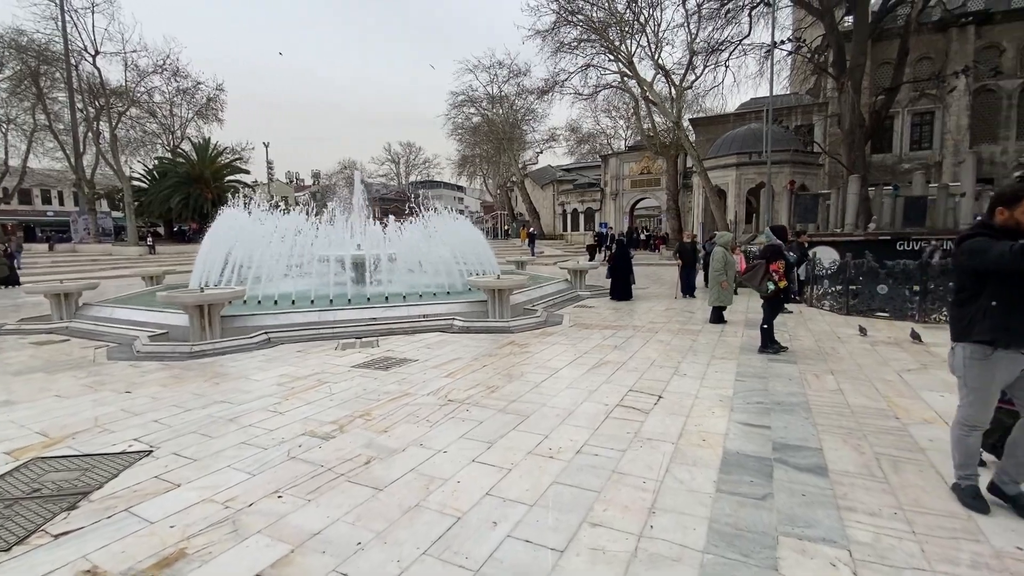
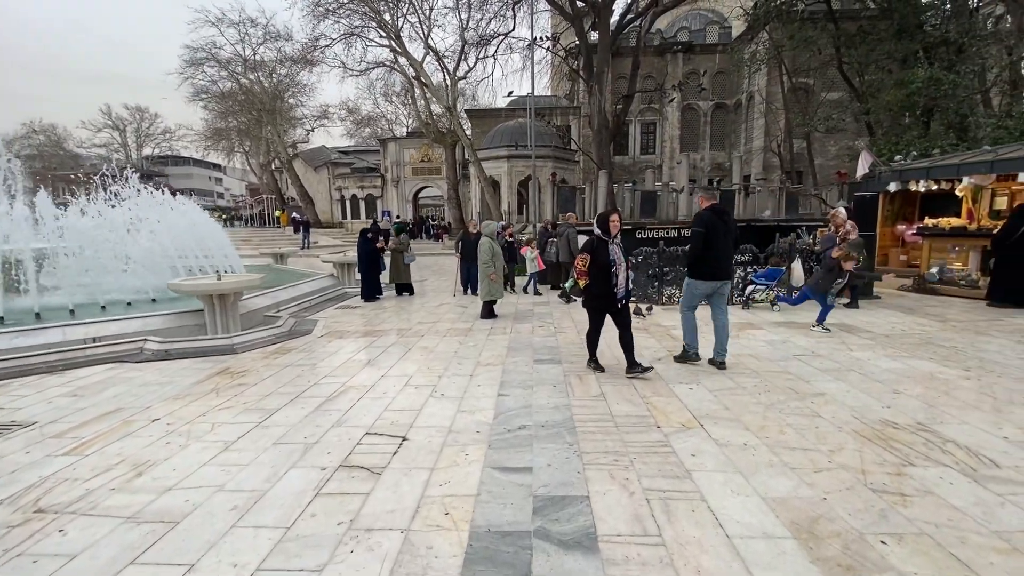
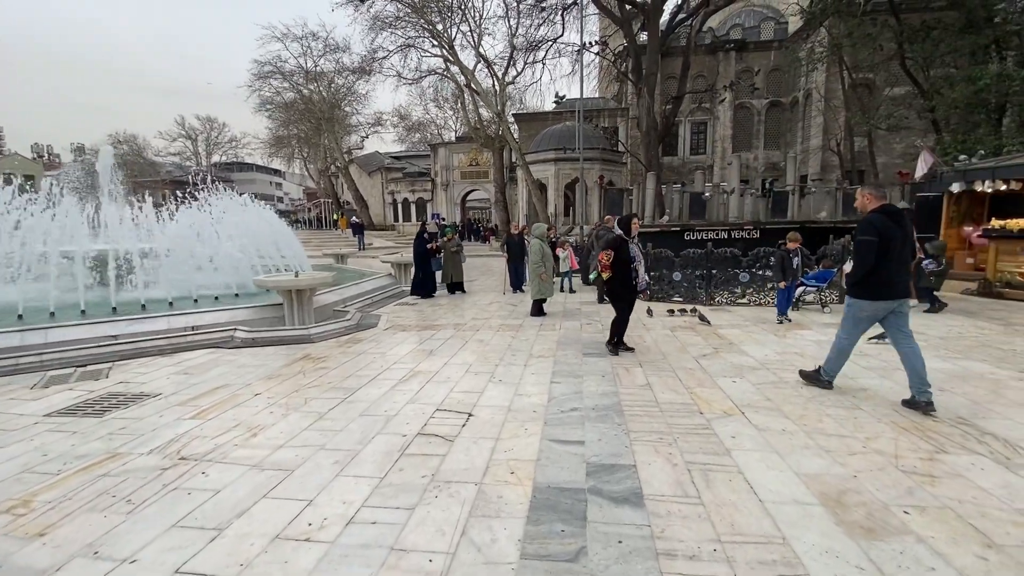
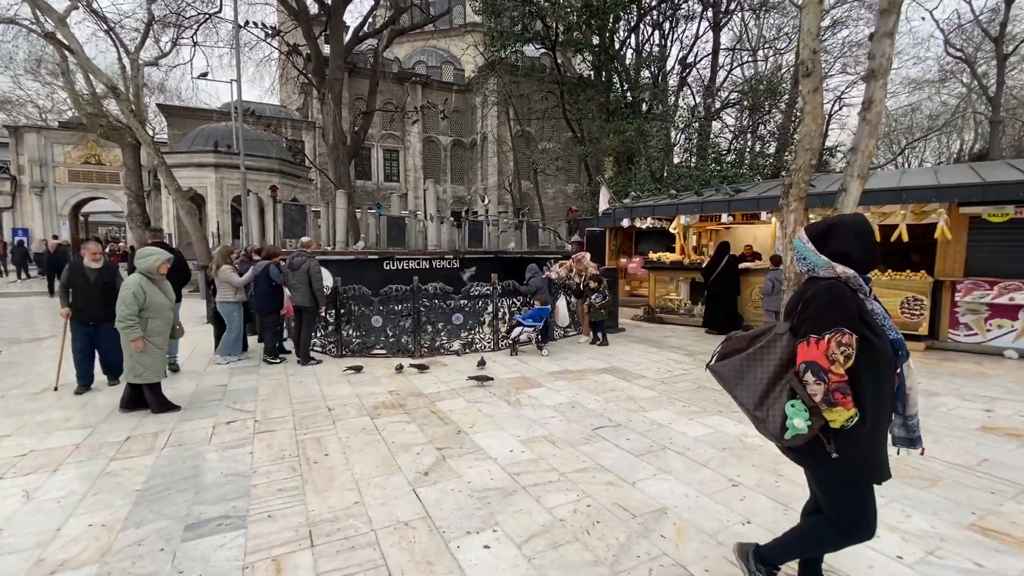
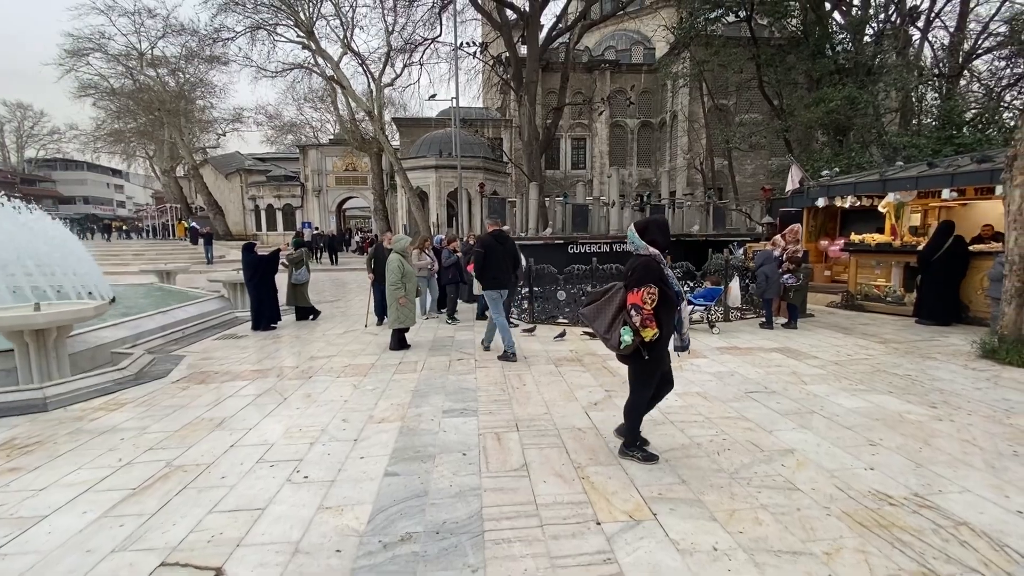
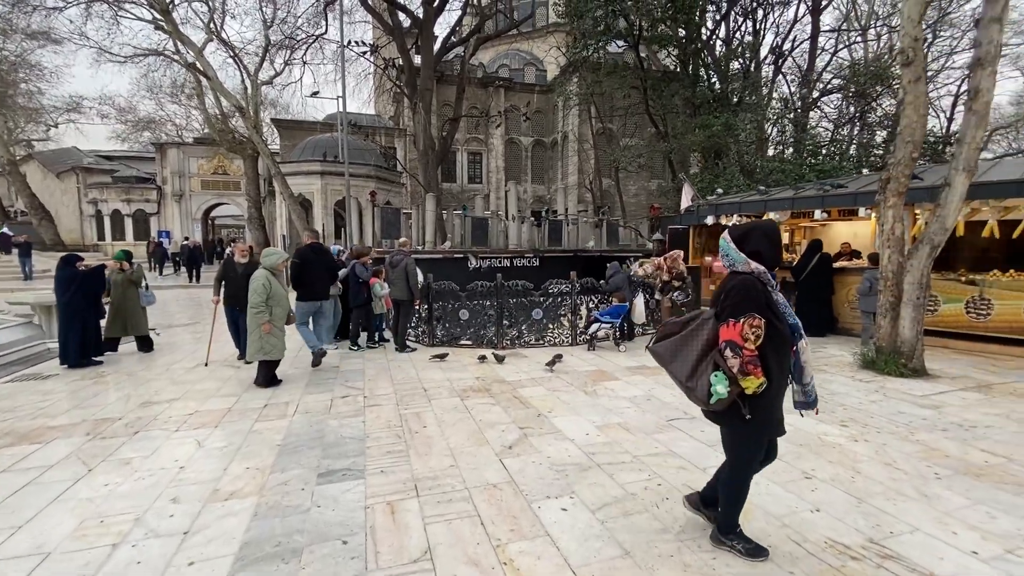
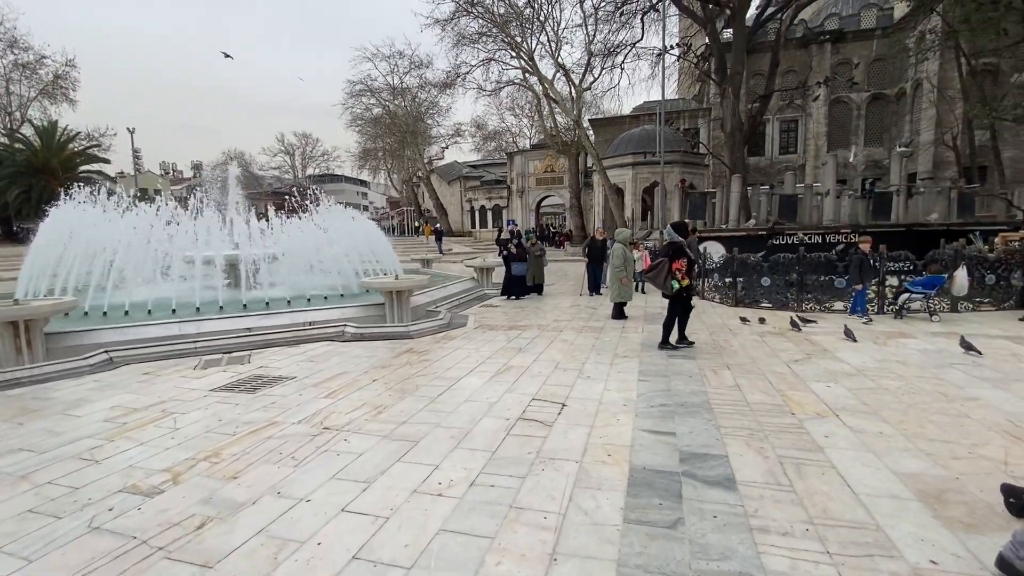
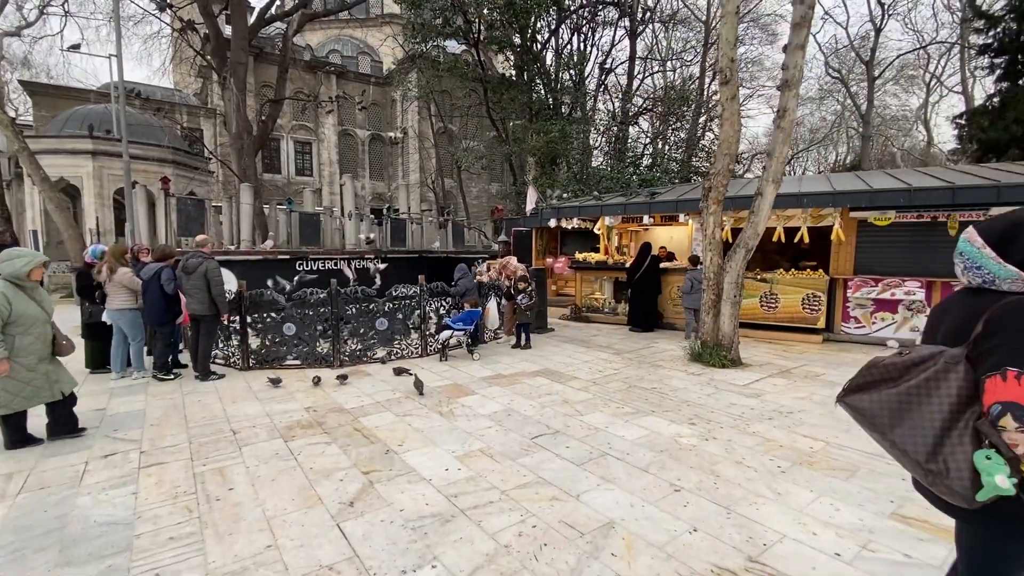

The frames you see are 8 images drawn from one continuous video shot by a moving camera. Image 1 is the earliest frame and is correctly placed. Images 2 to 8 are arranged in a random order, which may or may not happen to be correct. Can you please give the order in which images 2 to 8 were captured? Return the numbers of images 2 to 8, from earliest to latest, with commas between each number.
7, 3, 2, 5, 6, 4, 8
